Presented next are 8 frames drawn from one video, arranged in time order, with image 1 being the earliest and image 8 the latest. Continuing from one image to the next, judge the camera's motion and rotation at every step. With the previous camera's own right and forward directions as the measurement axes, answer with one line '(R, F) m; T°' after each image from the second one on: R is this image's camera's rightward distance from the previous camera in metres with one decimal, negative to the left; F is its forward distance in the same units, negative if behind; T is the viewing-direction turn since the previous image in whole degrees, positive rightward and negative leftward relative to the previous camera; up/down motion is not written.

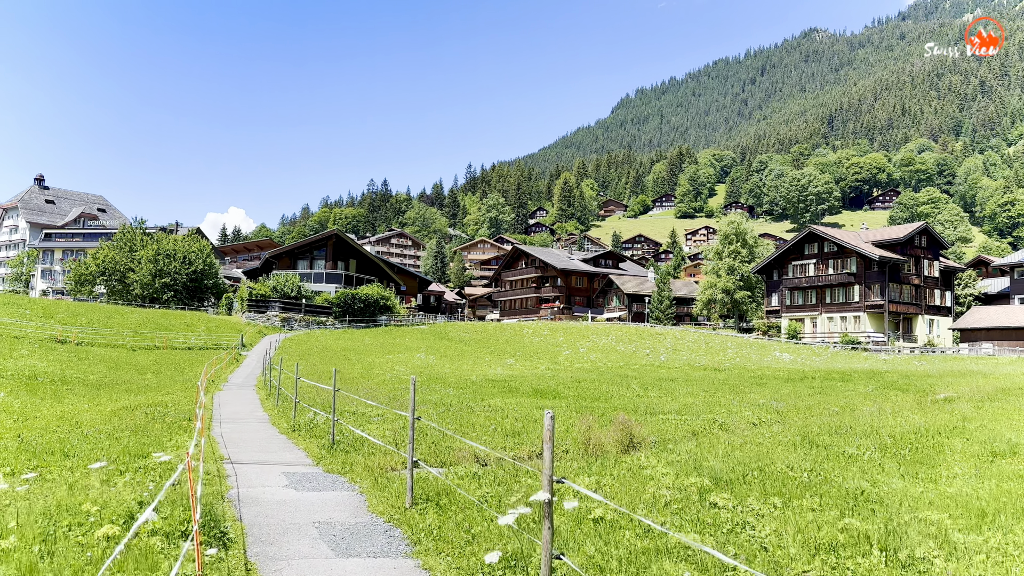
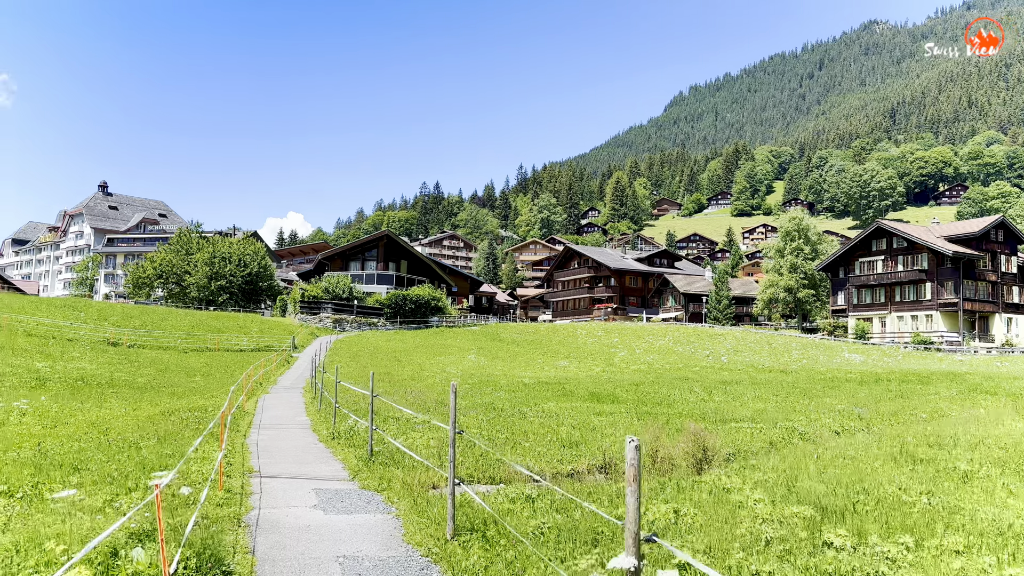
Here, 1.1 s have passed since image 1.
(-0.1, +1.5) m; -4°
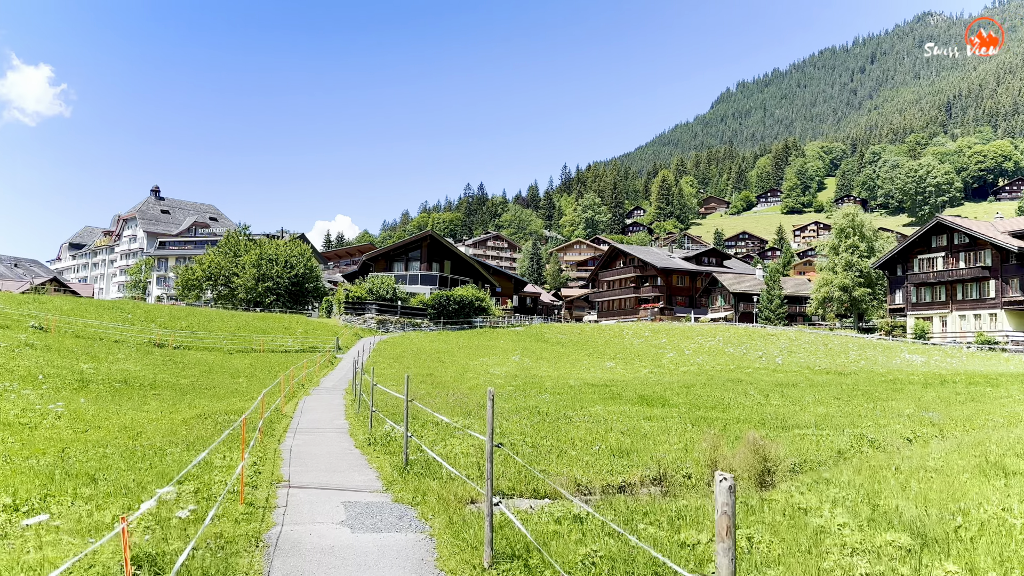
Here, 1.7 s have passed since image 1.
(0.0, +0.9) m; -3°
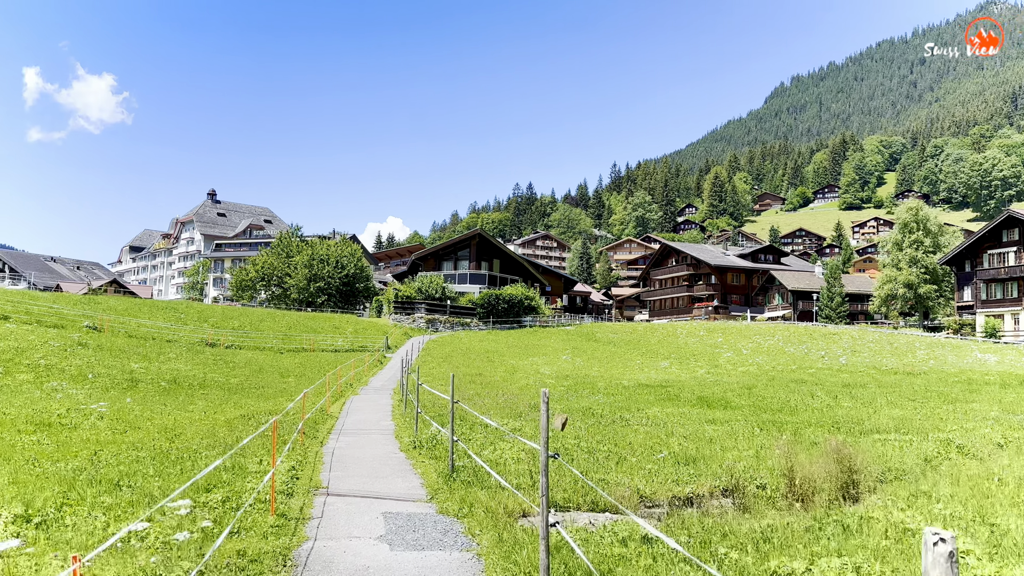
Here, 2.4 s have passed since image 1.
(-0.1, +1.0) m; -3°
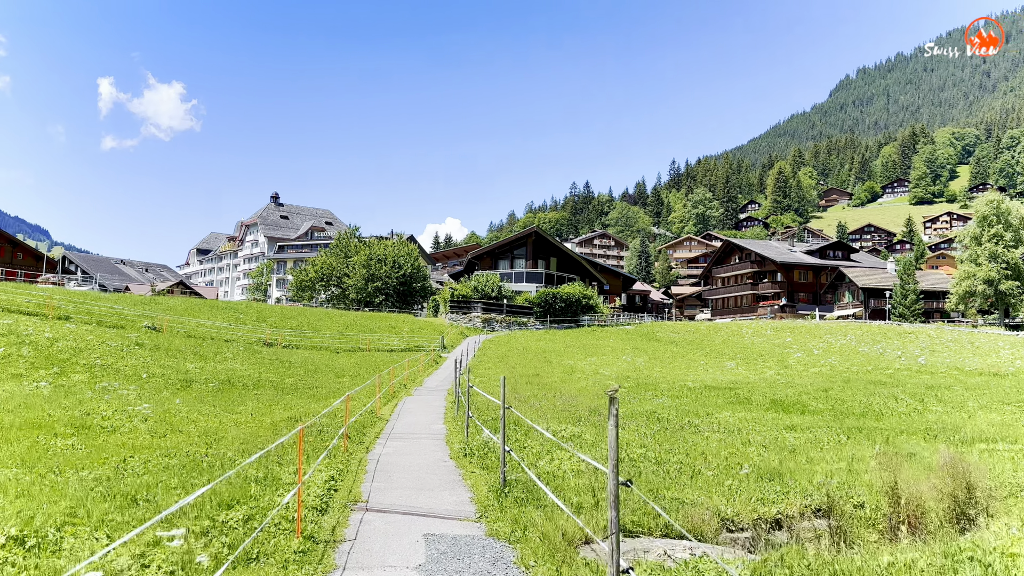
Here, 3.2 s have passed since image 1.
(0.0, +1.2) m; -4°
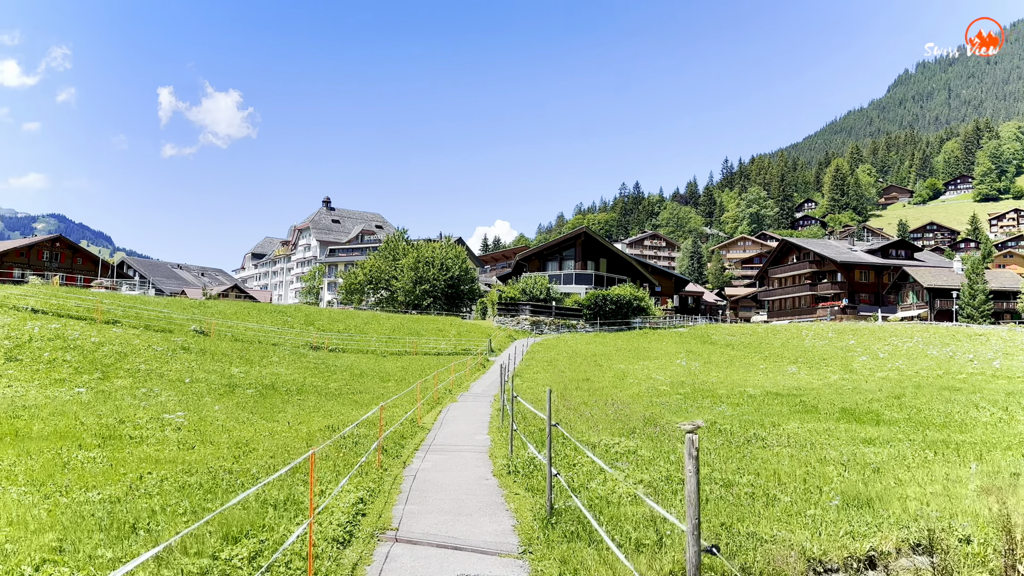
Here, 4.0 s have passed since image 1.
(0.0, +1.1) m; -4°
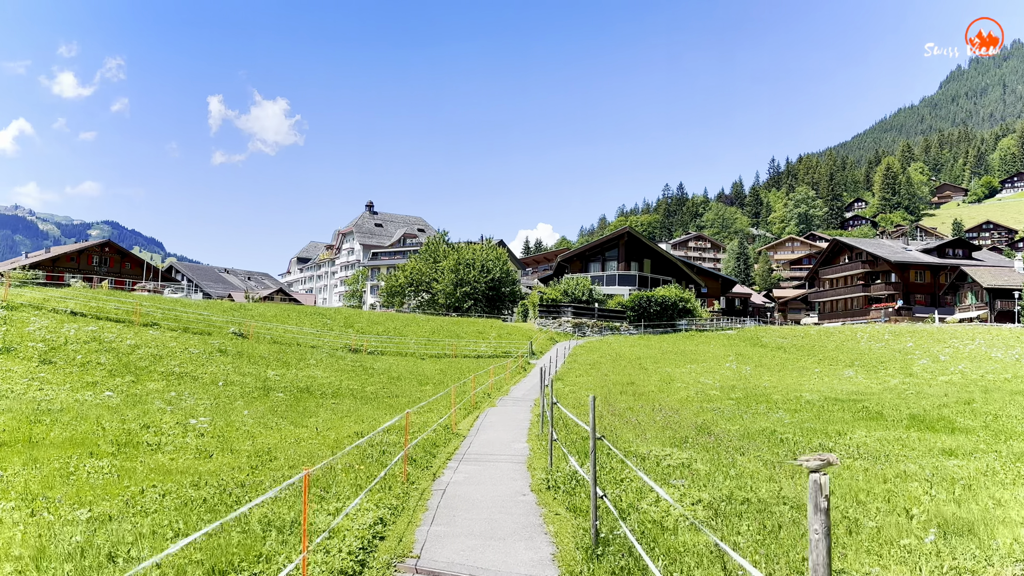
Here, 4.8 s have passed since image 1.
(0.0, +1.1) m; -3°
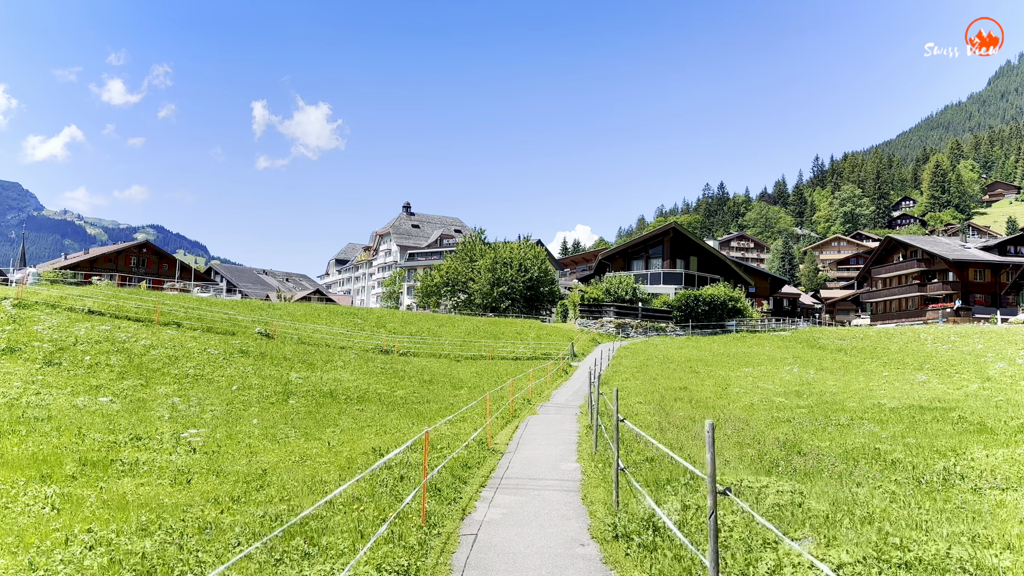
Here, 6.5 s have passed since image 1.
(-0.2, +2.6) m; -3°
